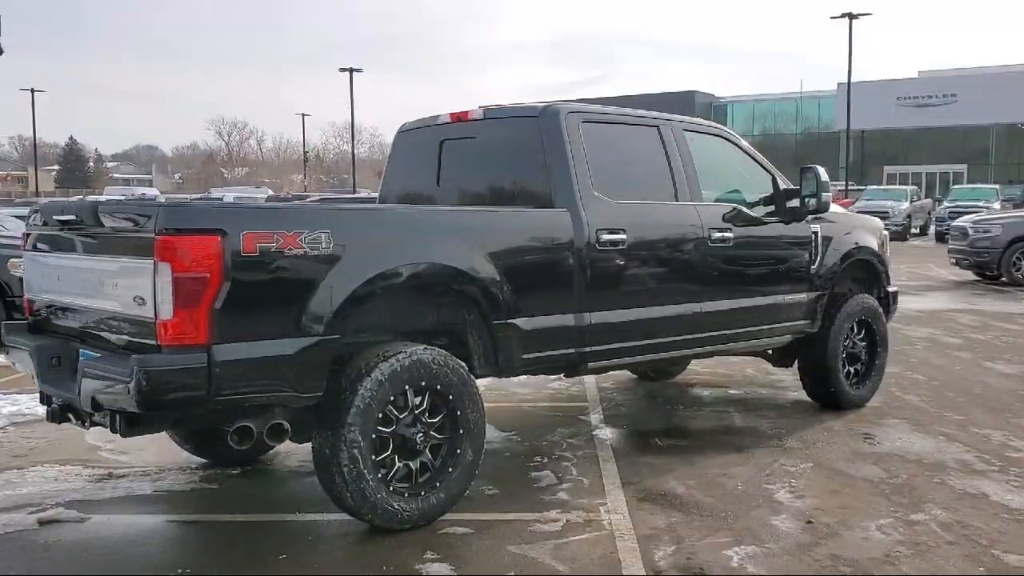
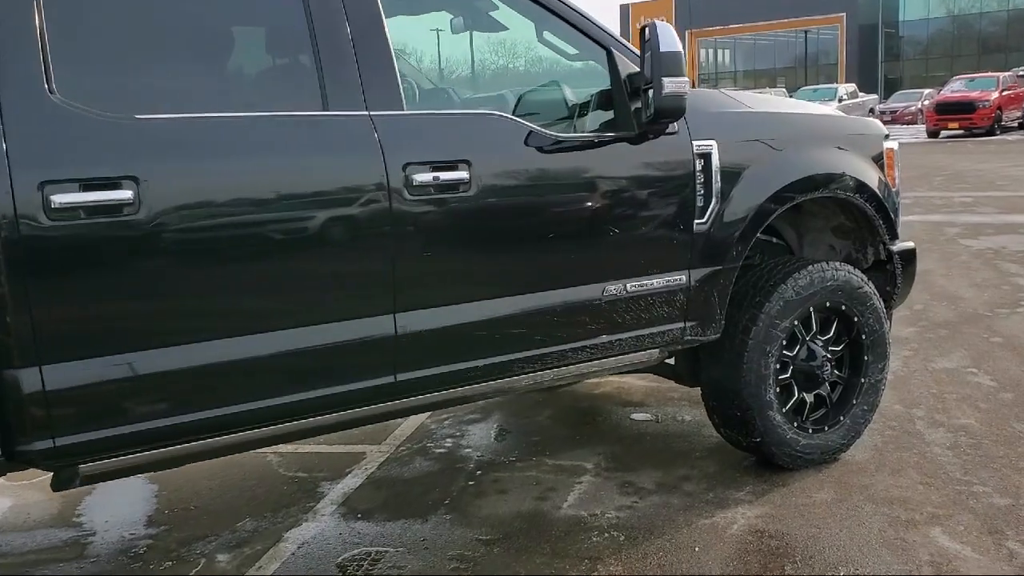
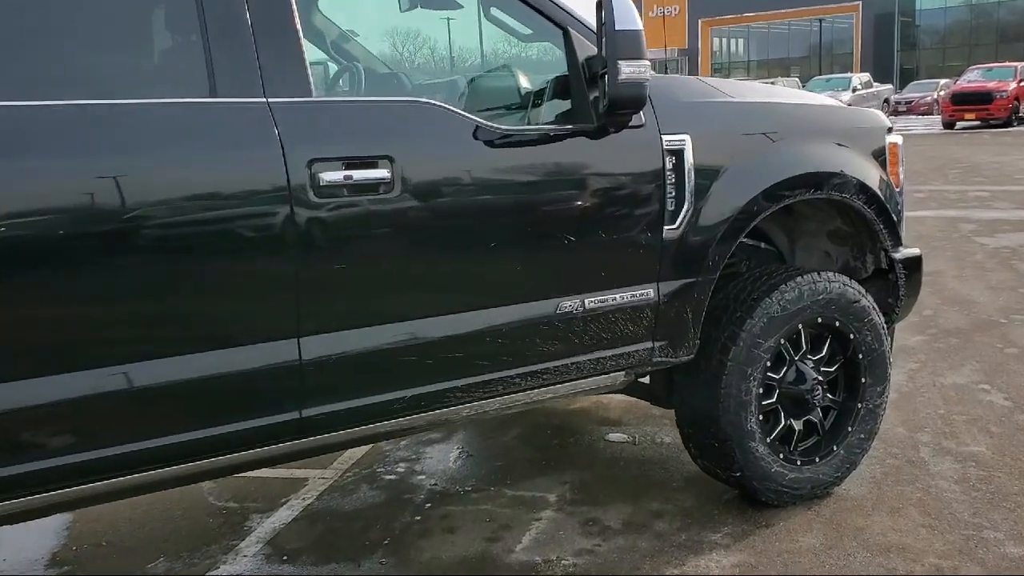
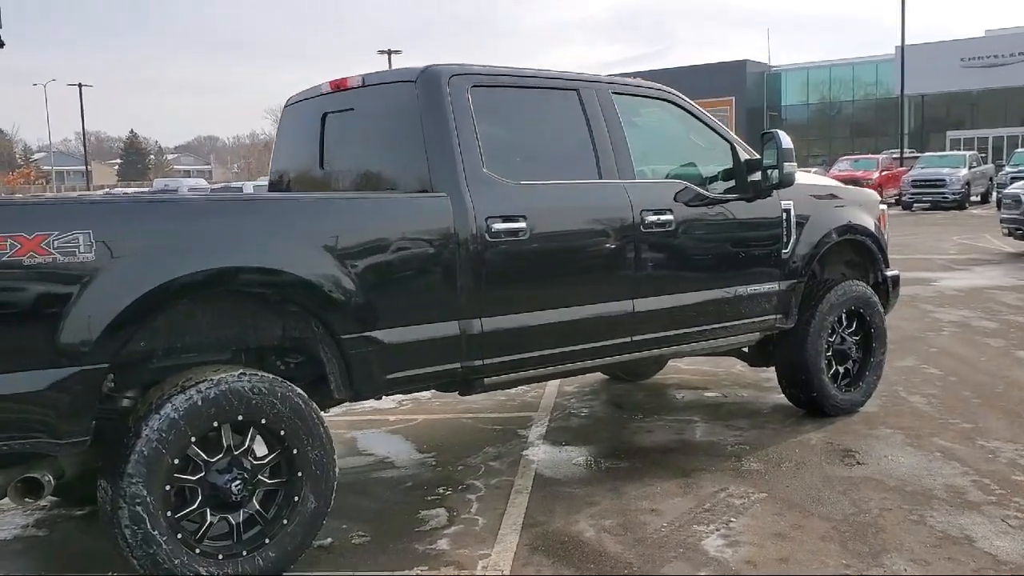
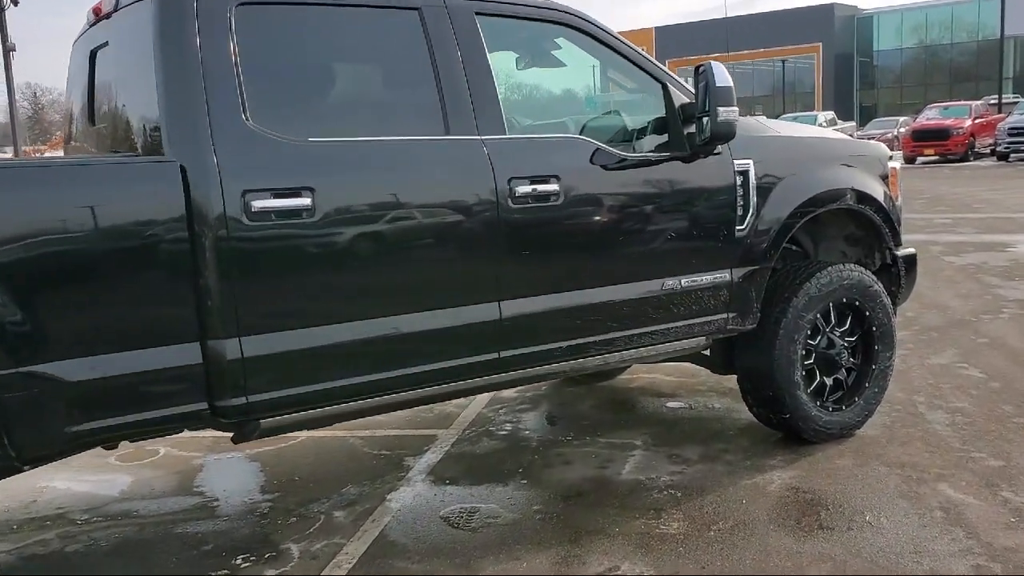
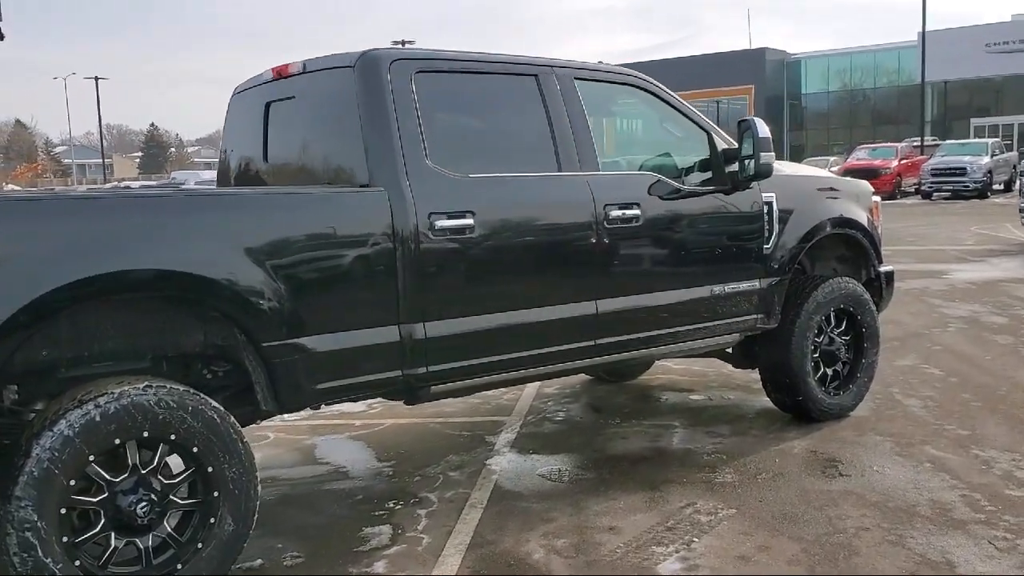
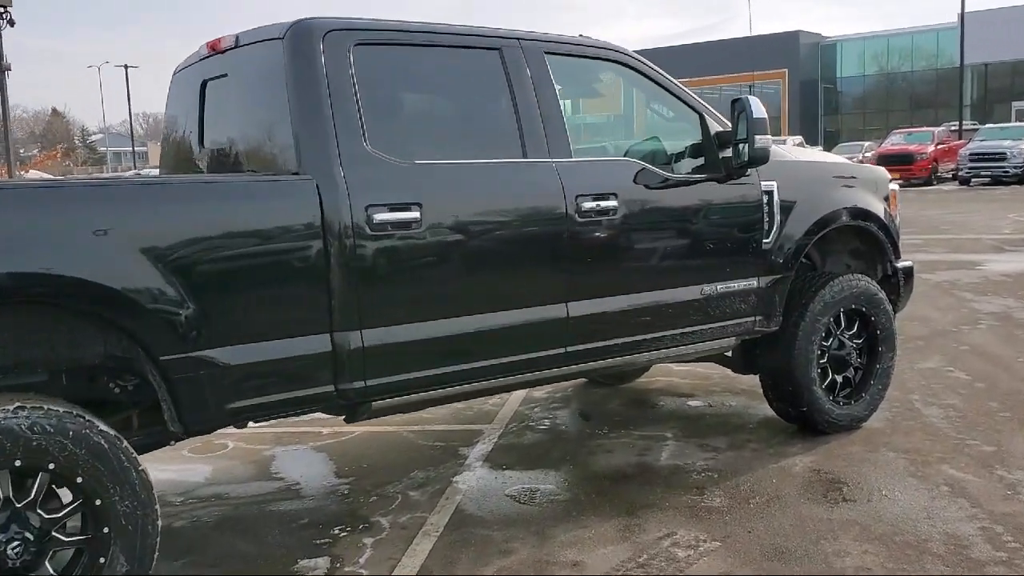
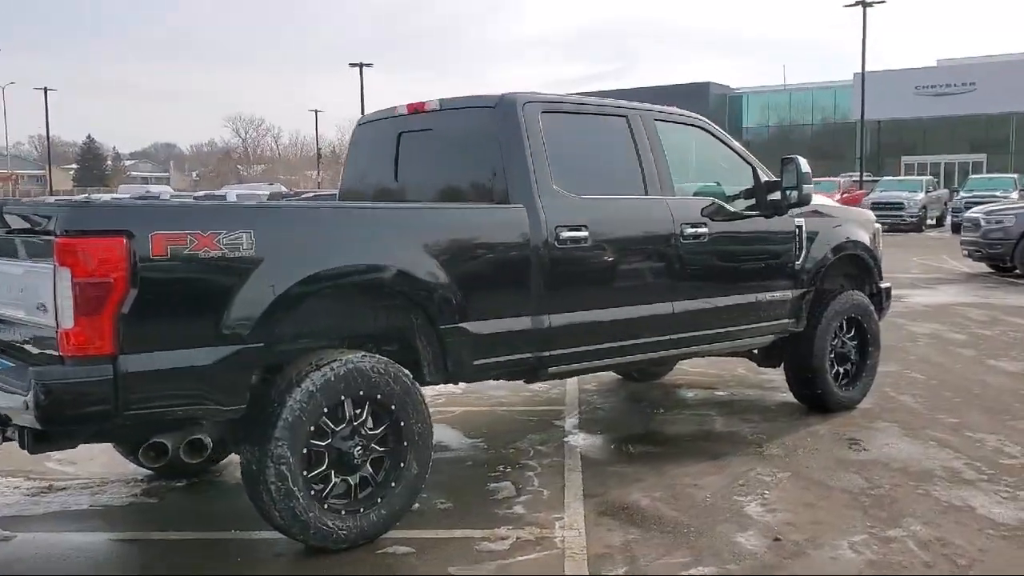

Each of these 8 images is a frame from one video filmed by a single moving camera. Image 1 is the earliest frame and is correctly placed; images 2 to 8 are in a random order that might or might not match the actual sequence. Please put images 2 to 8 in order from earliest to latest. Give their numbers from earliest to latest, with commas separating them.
8, 4, 6, 7, 5, 2, 3
